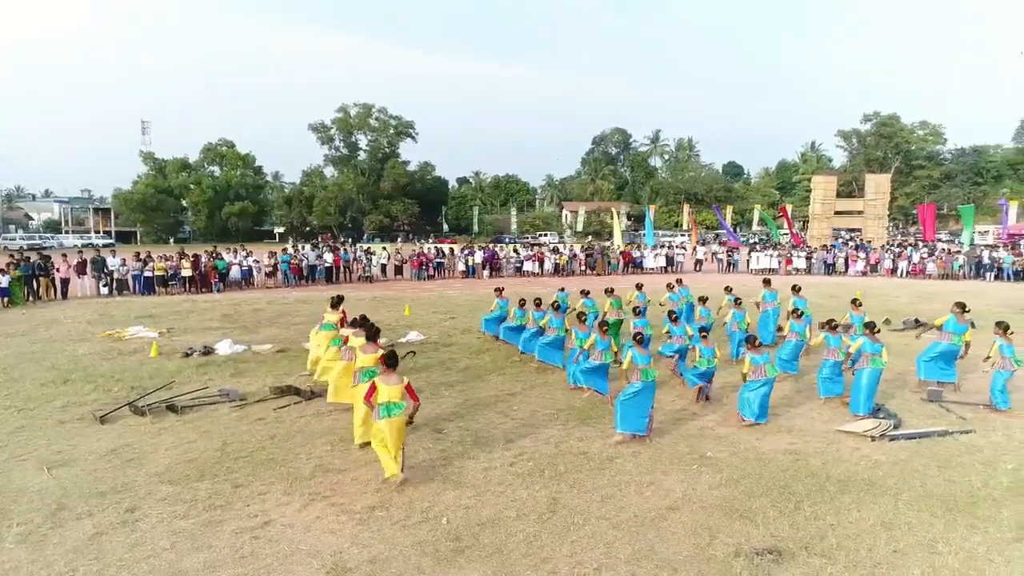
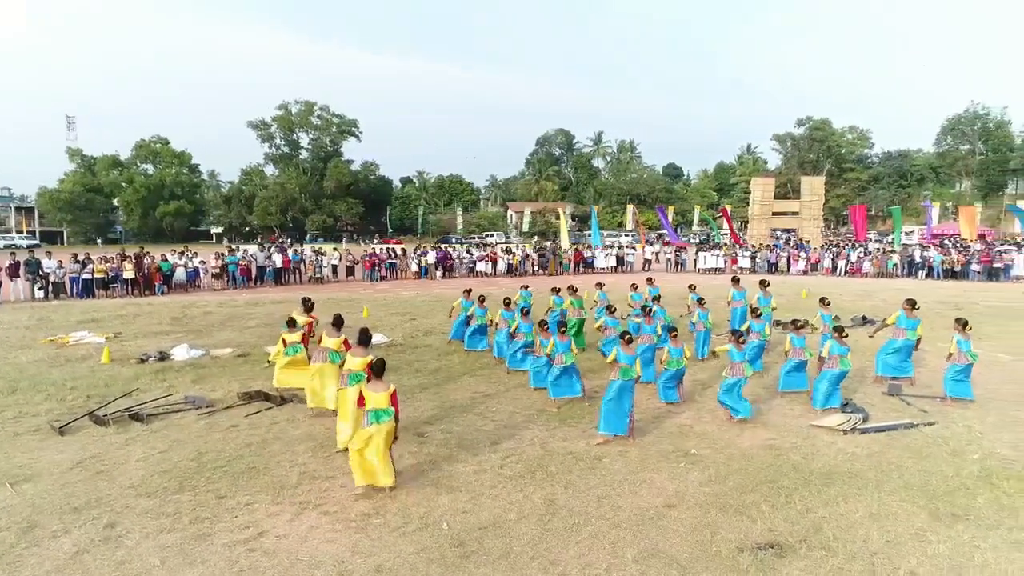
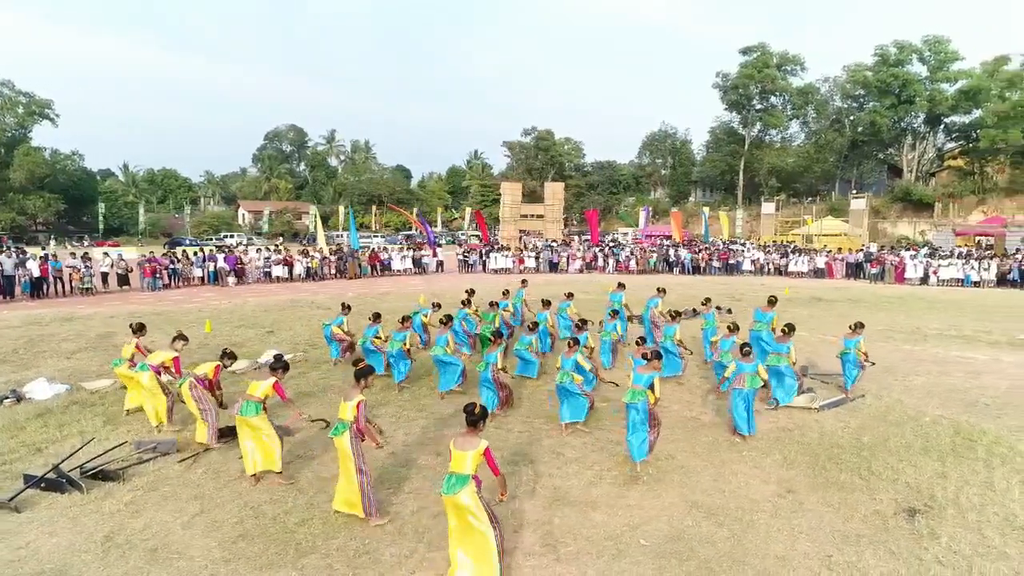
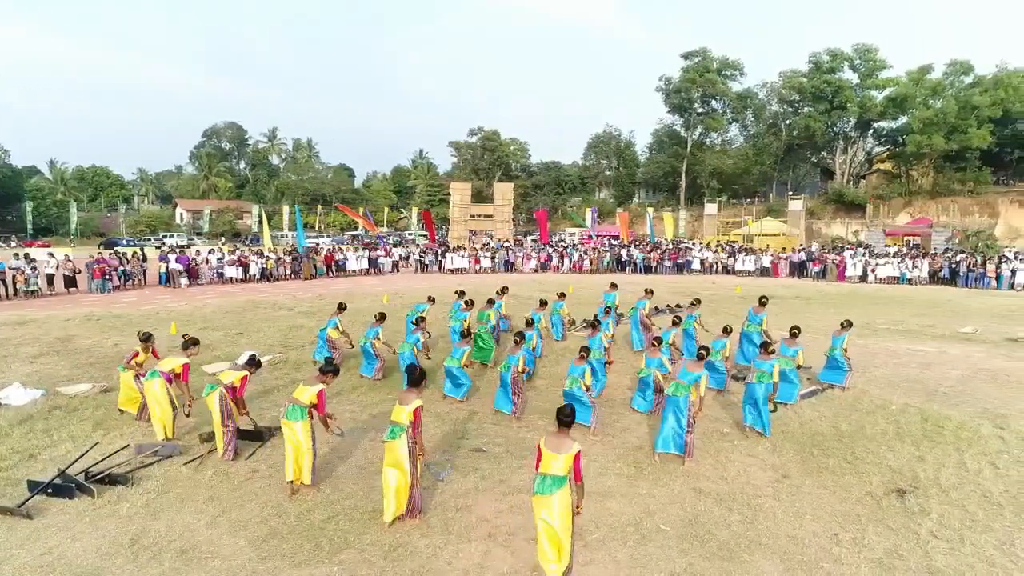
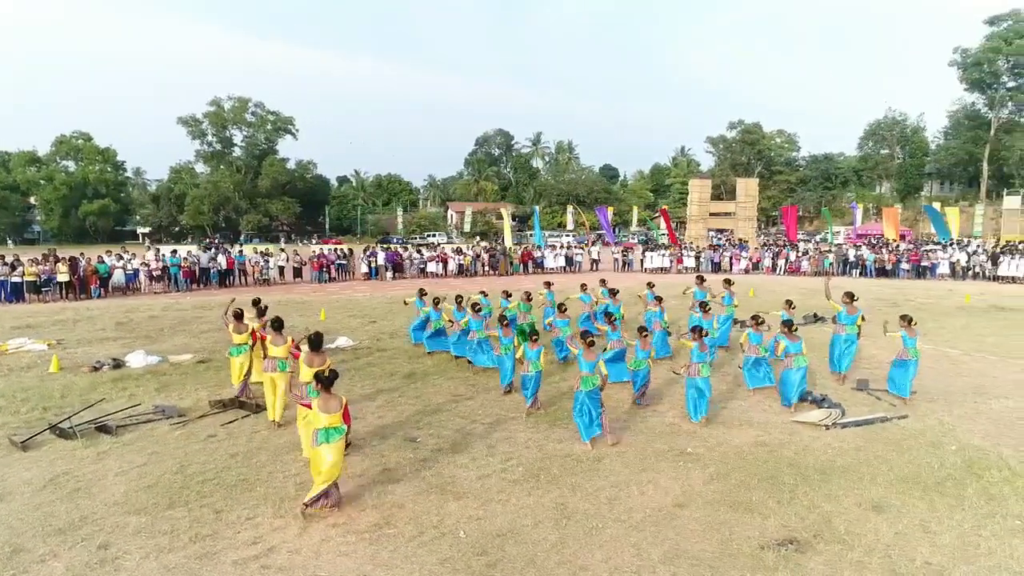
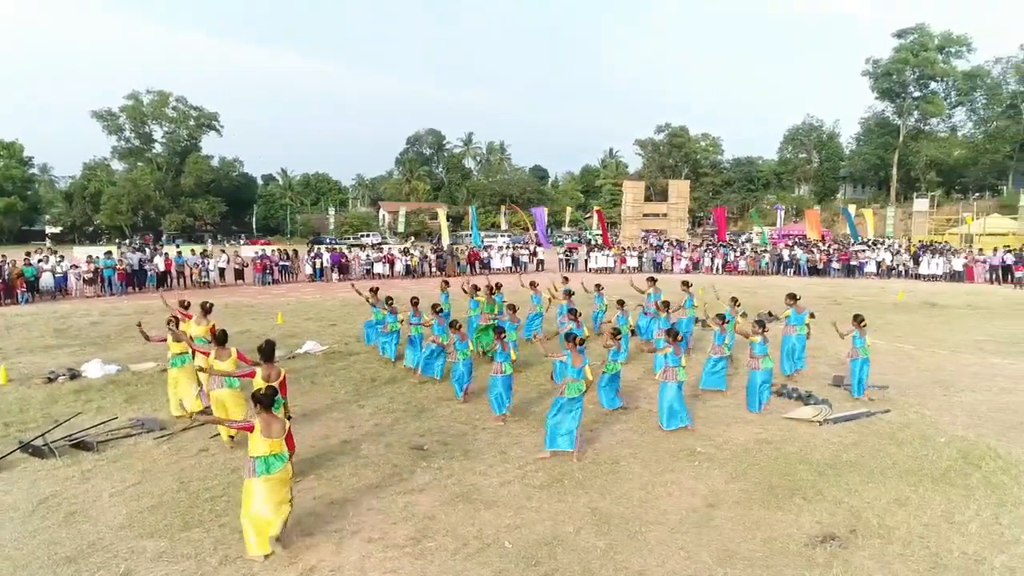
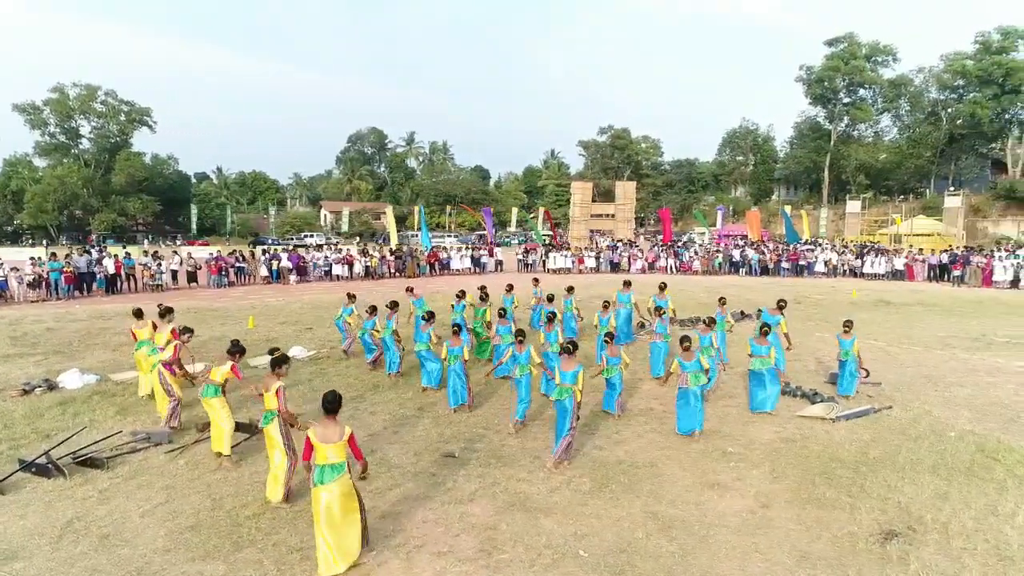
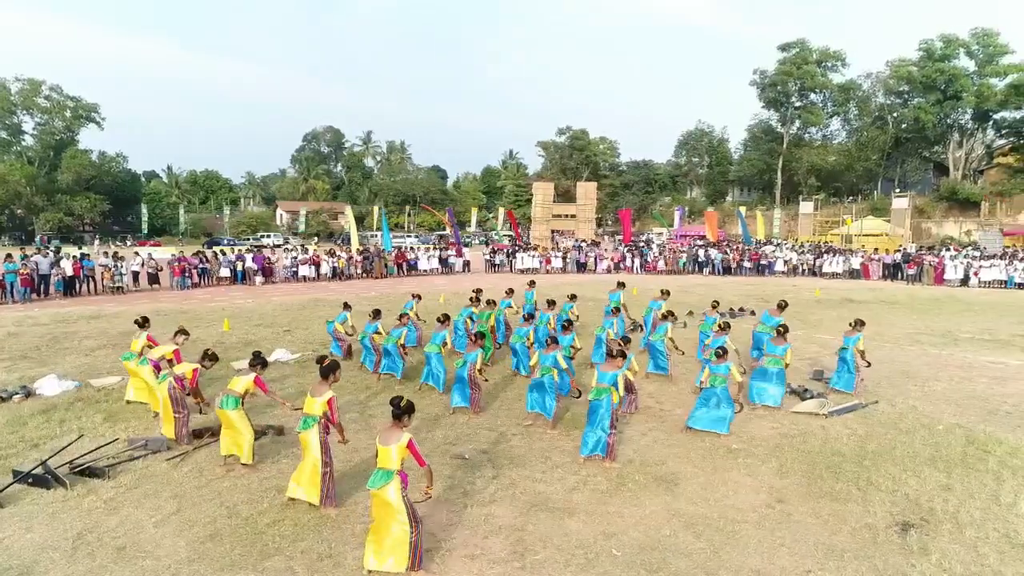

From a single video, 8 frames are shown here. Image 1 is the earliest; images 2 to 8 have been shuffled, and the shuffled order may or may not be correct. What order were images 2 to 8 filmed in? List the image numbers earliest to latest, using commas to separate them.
2, 5, 6, 7, 8, 3, 4
